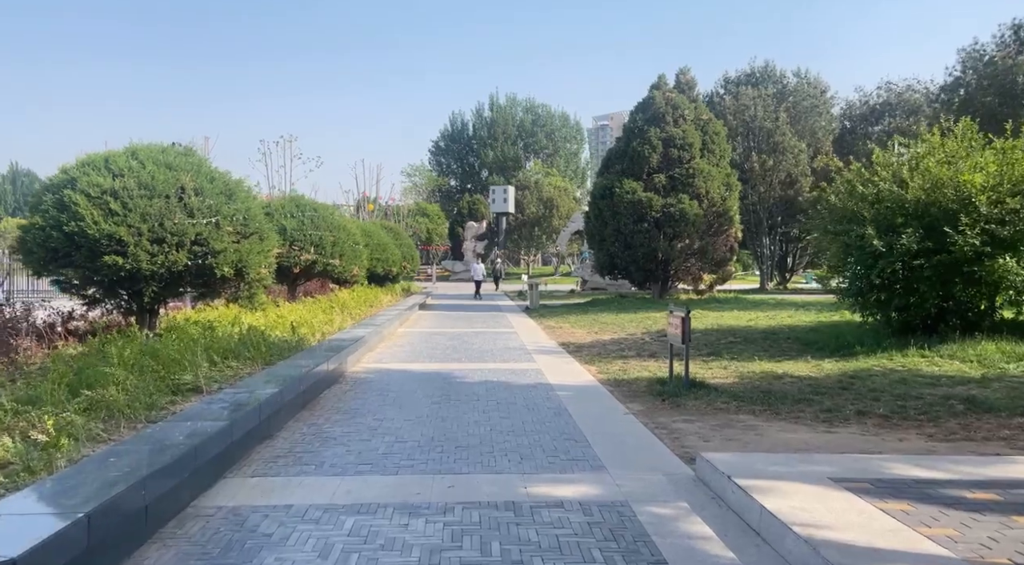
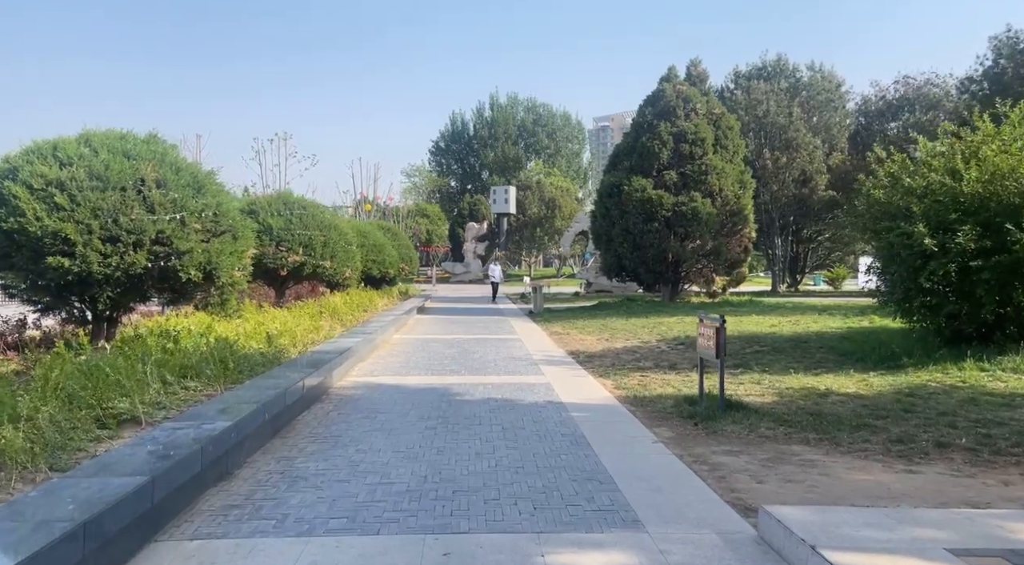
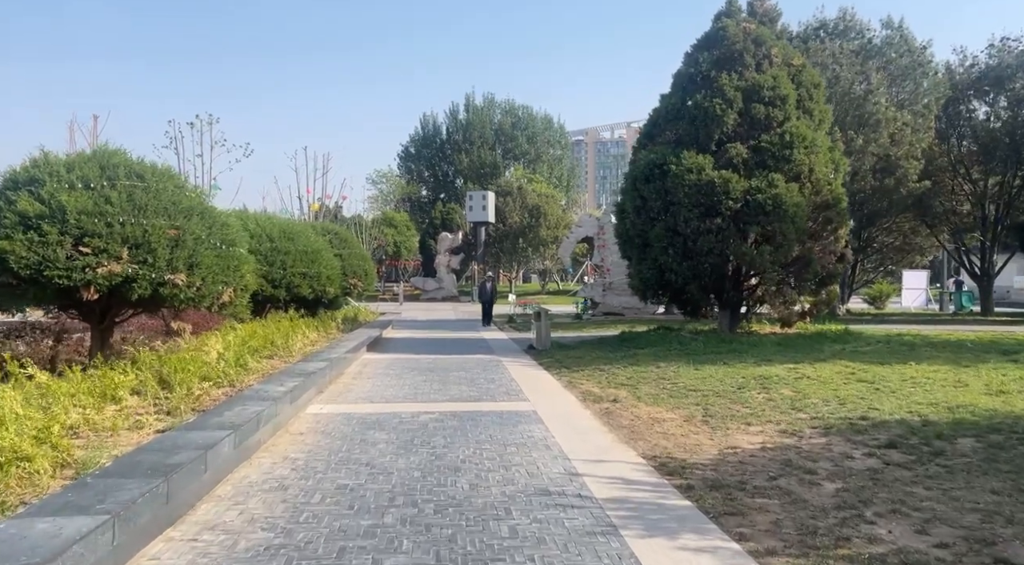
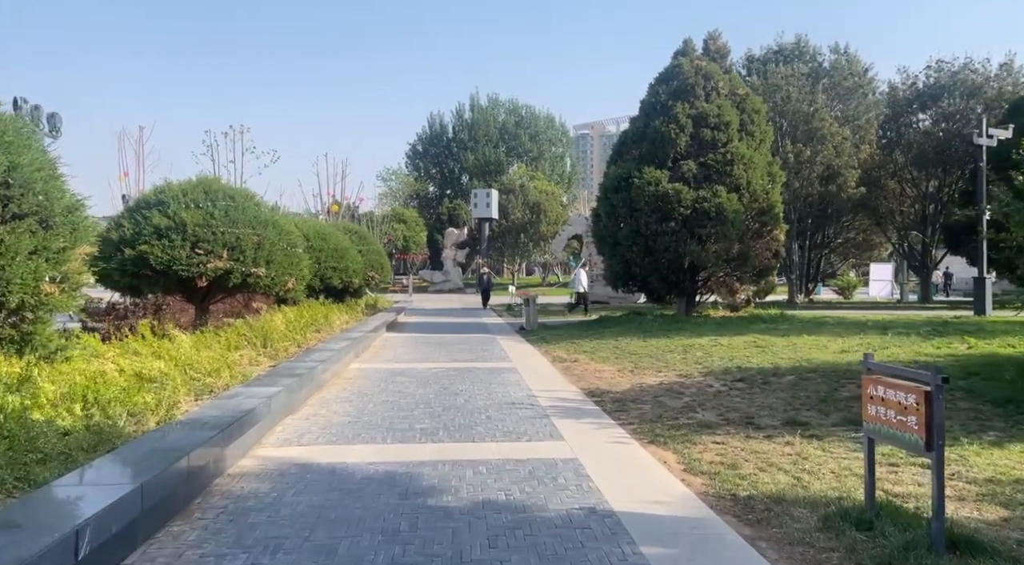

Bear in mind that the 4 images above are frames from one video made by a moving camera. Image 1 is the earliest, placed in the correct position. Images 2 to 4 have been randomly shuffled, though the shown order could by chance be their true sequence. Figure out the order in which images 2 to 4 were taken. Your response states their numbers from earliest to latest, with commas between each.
2, 4, 3
